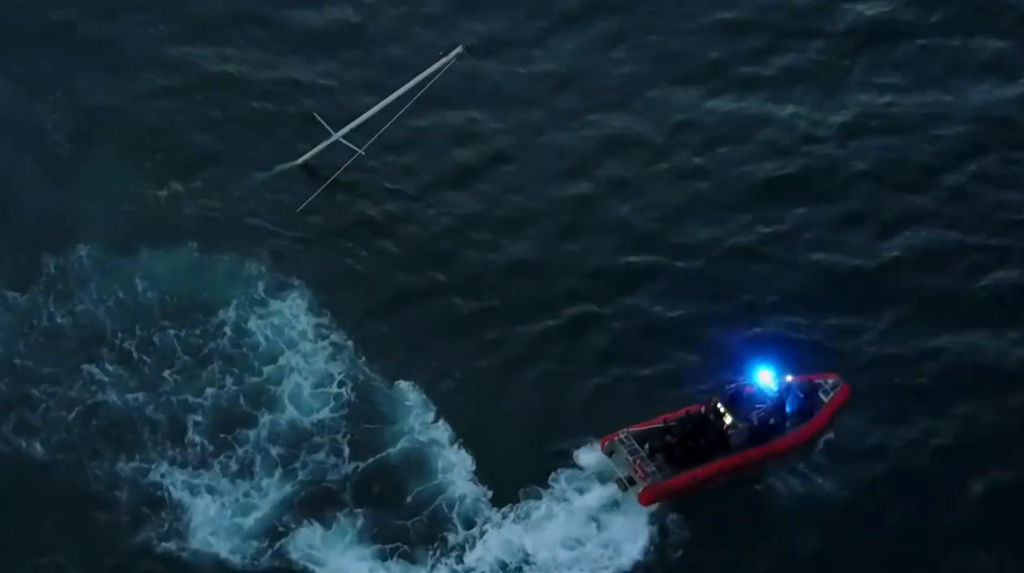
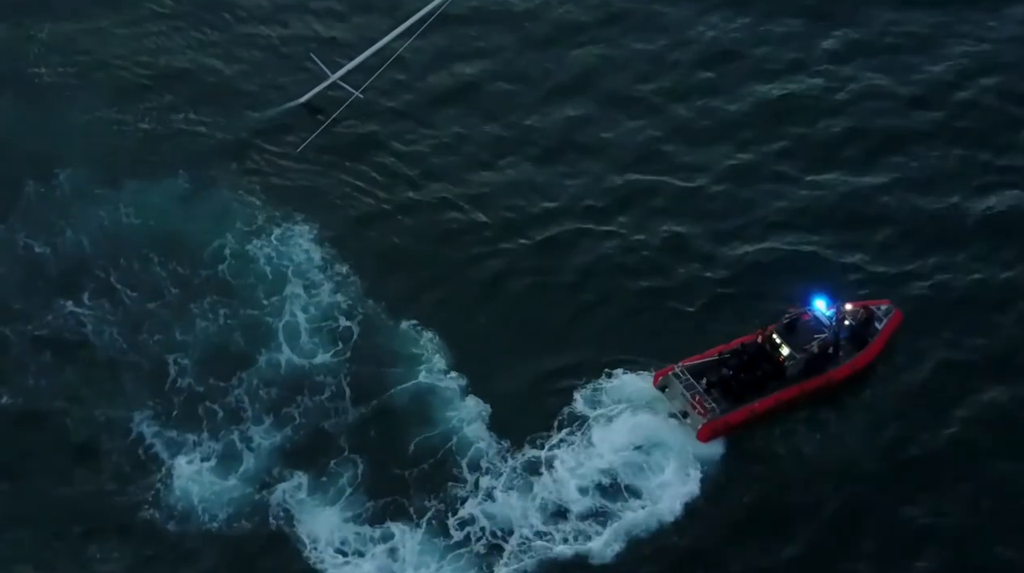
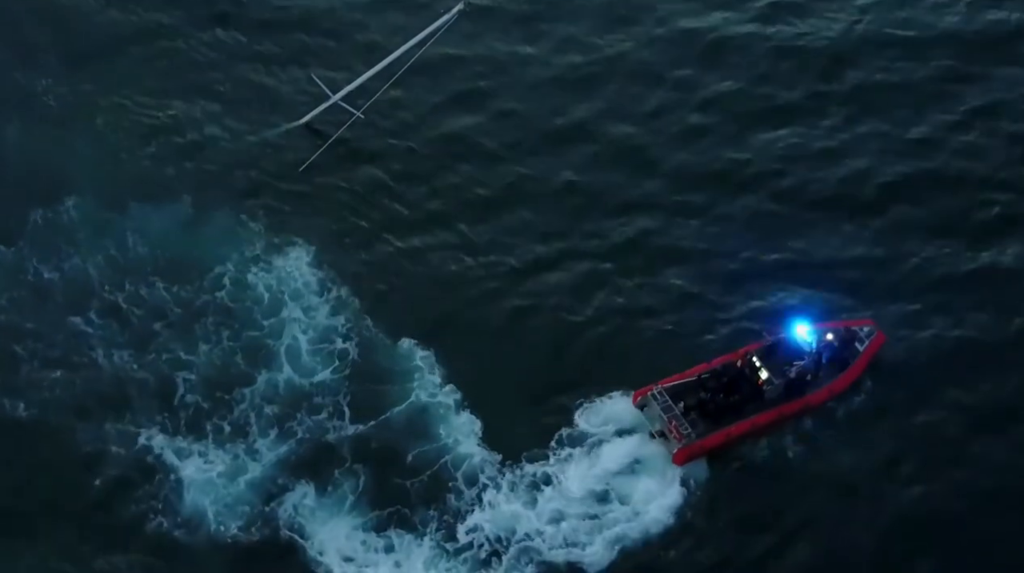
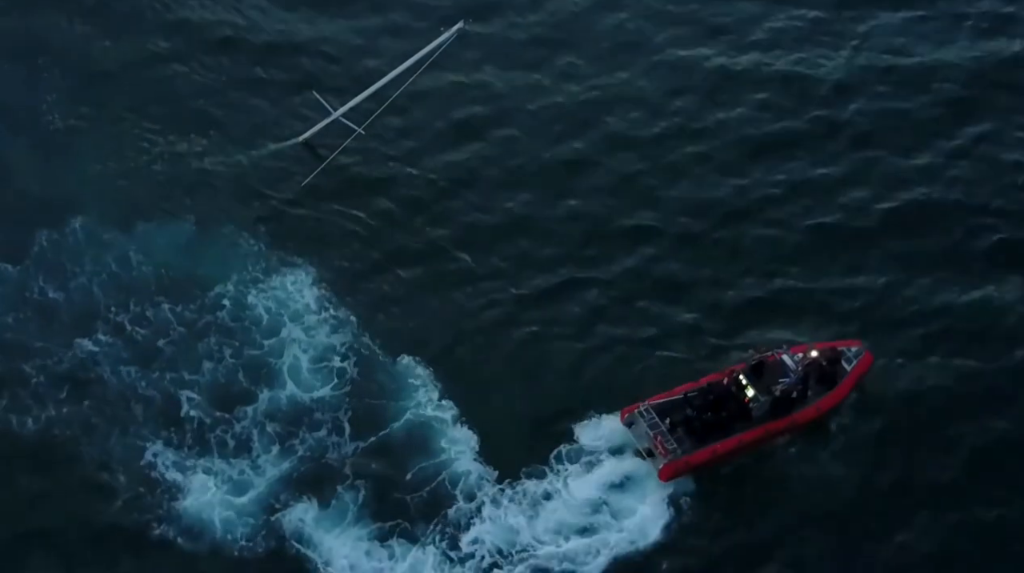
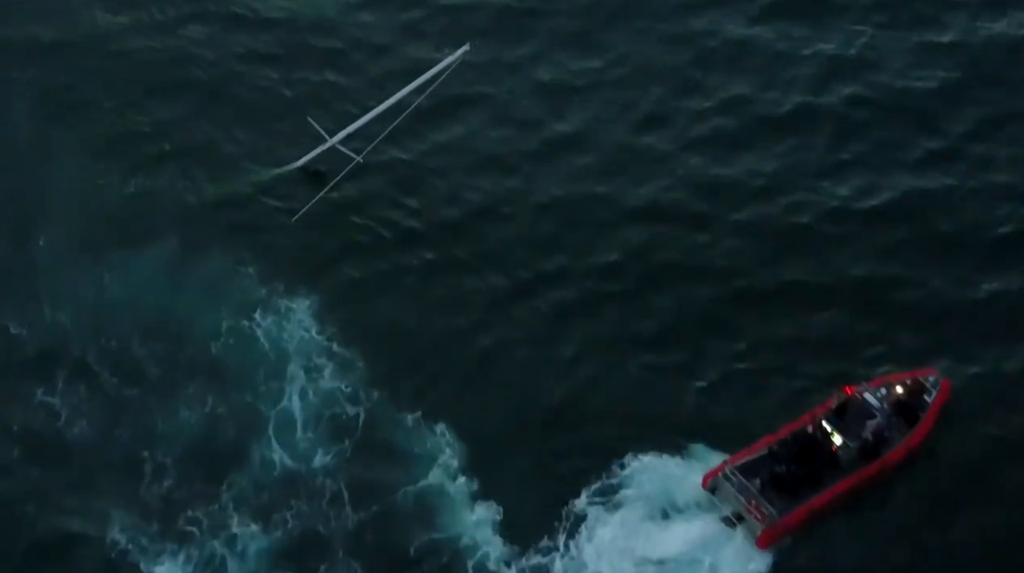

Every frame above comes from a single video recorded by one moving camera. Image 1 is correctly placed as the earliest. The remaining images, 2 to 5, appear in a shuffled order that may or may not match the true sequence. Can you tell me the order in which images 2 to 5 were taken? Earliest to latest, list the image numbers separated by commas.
4, 3, 2, 5
